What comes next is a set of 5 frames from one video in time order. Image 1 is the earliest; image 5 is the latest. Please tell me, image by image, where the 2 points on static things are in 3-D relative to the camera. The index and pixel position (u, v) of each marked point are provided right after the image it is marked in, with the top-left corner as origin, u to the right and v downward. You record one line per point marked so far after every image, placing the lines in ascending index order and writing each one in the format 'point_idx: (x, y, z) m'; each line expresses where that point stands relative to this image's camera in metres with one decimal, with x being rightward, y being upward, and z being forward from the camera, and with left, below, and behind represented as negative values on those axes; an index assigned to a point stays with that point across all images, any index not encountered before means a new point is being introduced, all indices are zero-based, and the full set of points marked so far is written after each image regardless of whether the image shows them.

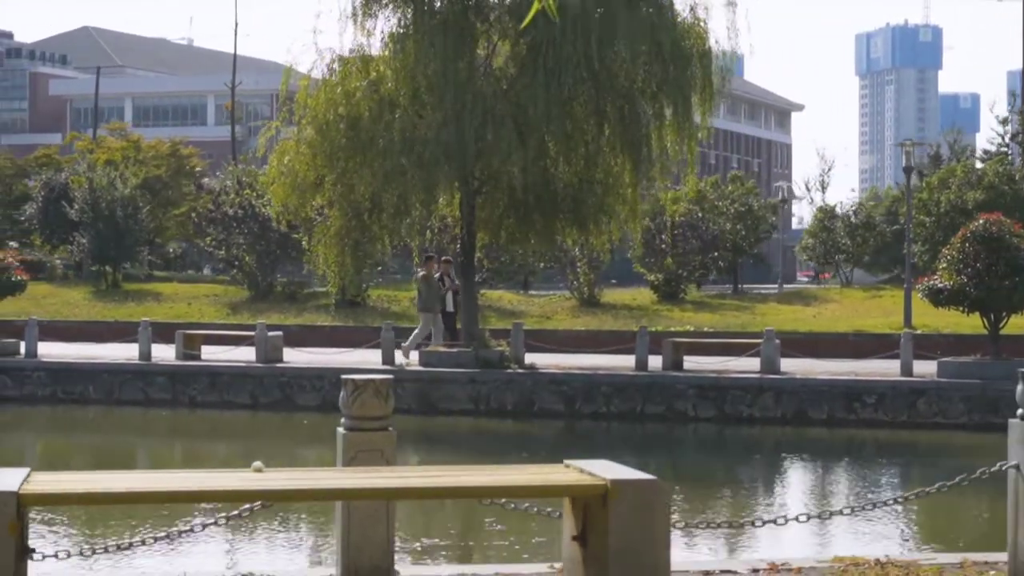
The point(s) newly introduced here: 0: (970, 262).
0: (+4.1, +0.2, +19.6) m
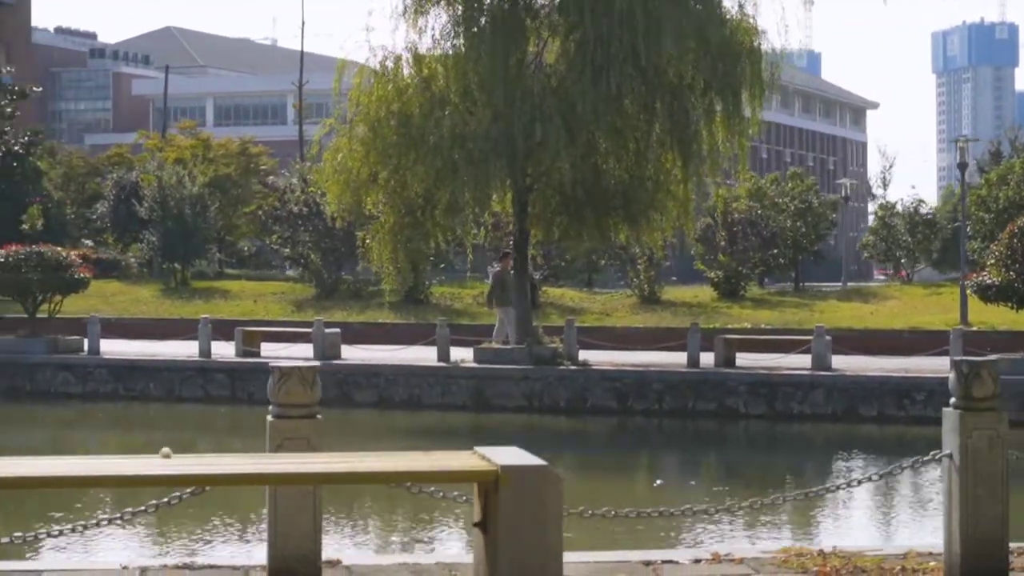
0: (+4.5, +0.3, +19.7) m
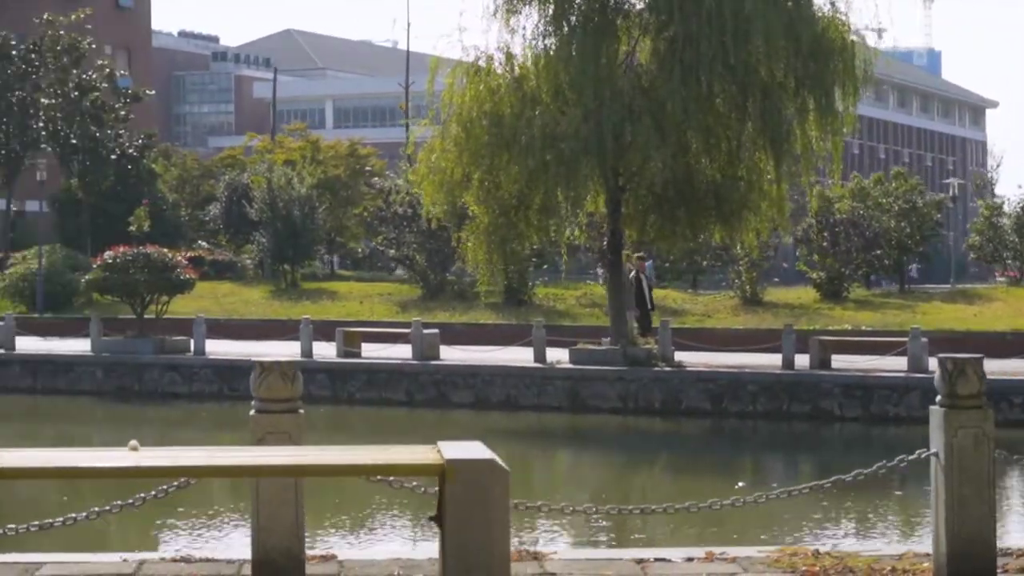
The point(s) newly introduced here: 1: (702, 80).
0: (+5.4, +0.2, +19.5) m
1: (+1.7, +1.9, +19.9) m
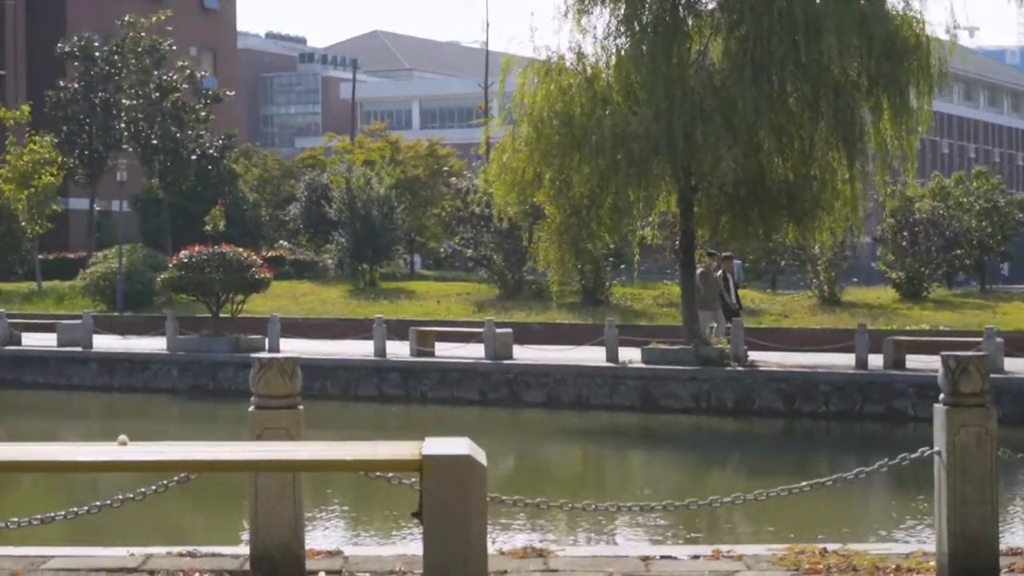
0: (+6.0, +0.2, +19.2) m
1: (+2.4, +1.9, +19.8) m
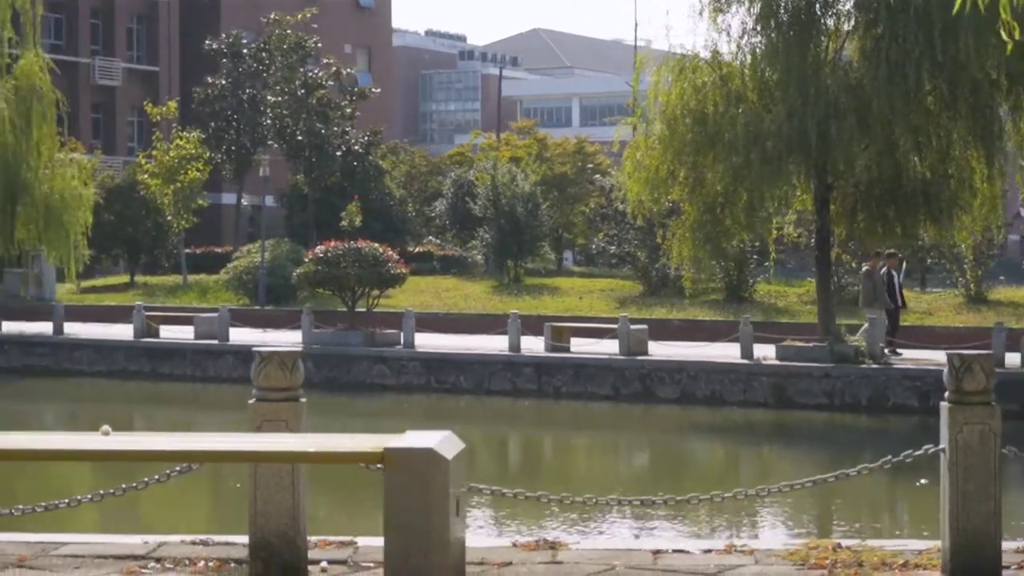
0: (+7.1, +0.3, +18.6) m
1: (+3.5, +1.9, +19.5) m
